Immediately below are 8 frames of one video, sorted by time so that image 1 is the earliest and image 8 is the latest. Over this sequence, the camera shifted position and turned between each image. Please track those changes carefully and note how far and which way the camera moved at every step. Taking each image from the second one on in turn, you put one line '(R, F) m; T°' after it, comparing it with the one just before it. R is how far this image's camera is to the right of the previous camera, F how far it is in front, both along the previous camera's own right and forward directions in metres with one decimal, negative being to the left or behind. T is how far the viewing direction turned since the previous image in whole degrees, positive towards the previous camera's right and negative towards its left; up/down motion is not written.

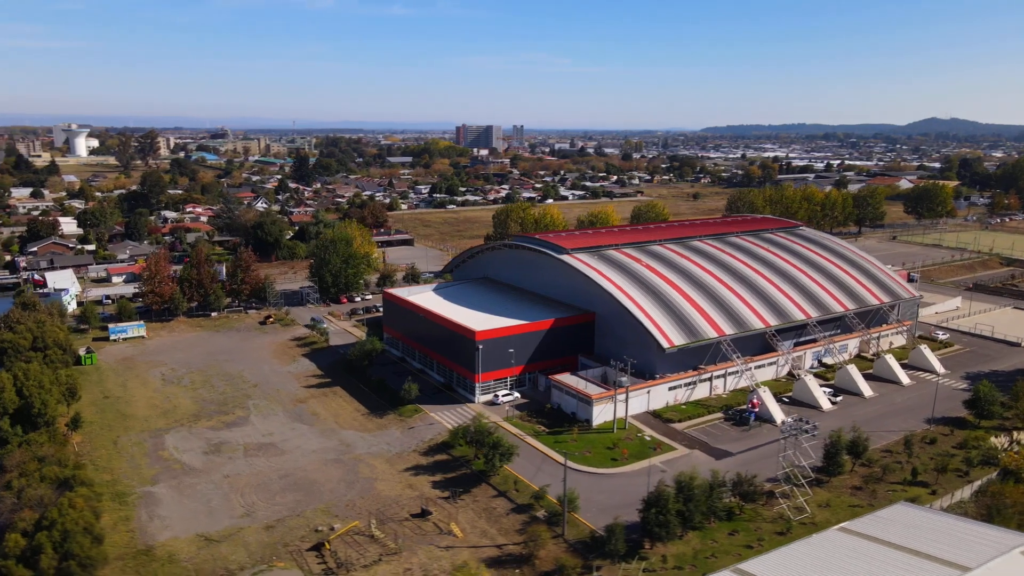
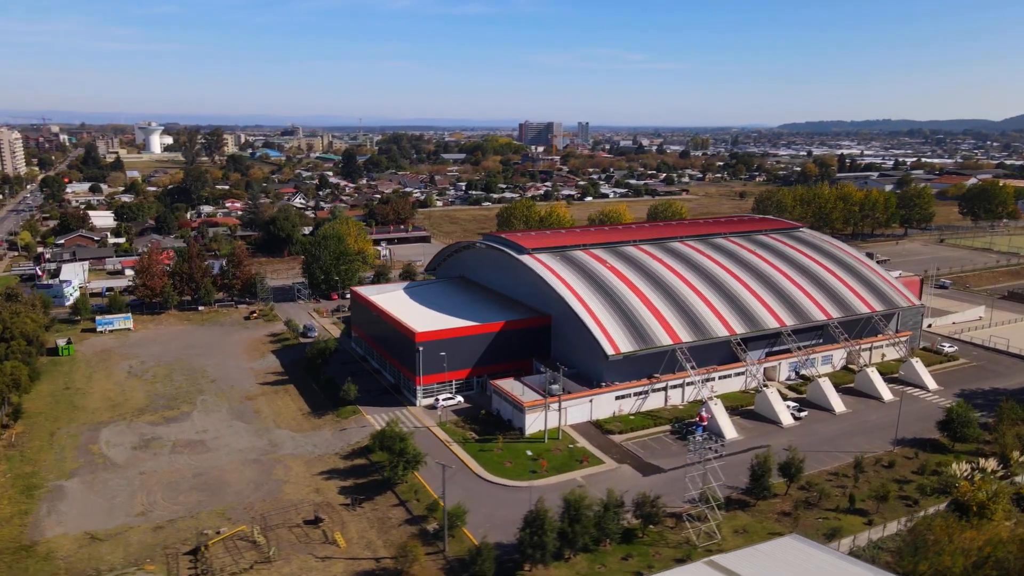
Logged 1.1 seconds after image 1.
(+3.8, +1.0) m; -5°
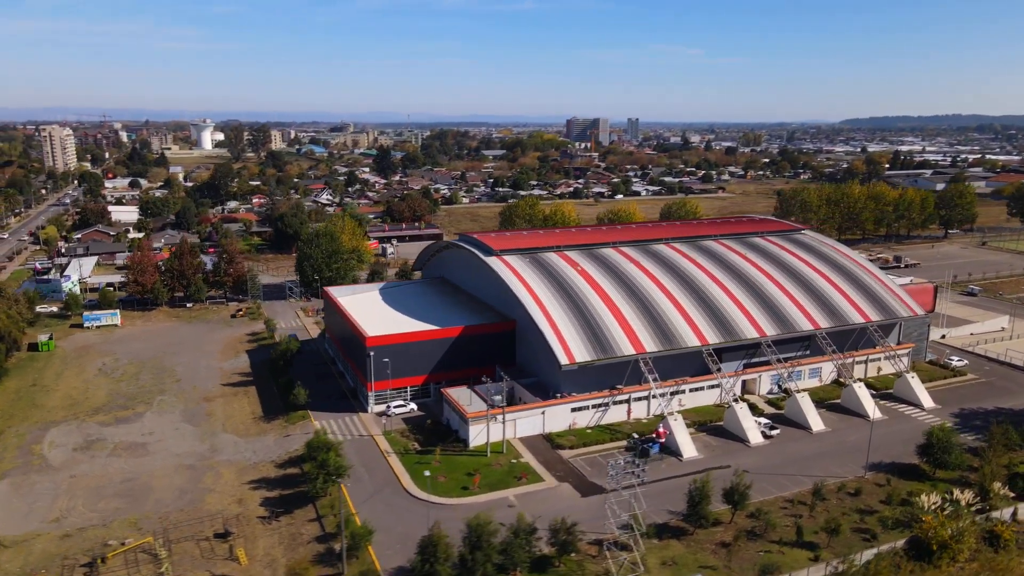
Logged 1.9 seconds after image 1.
(+2.8, +1.2) m; -4°
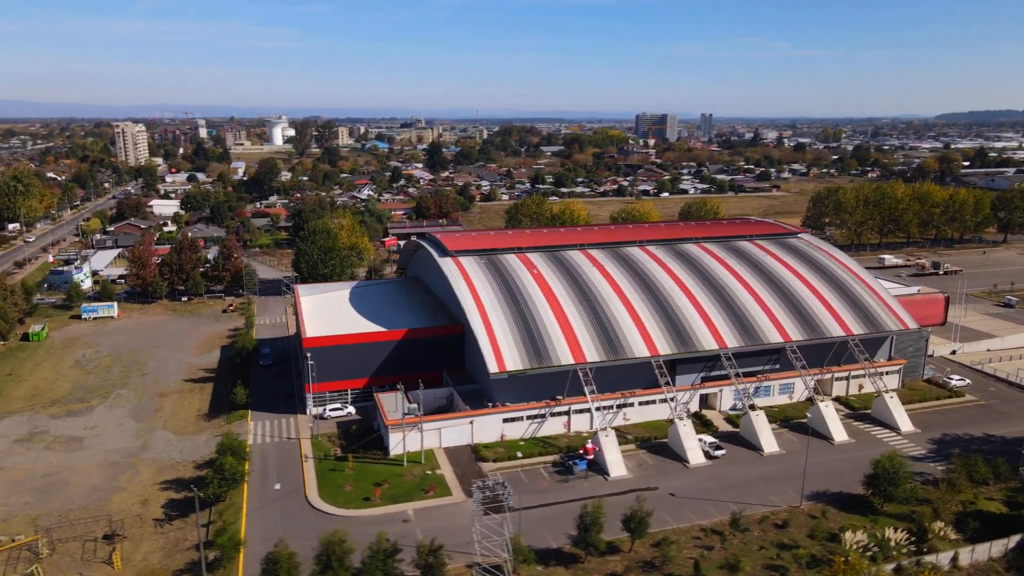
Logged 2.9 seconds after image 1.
(+3.8, +1.1) m; -6°
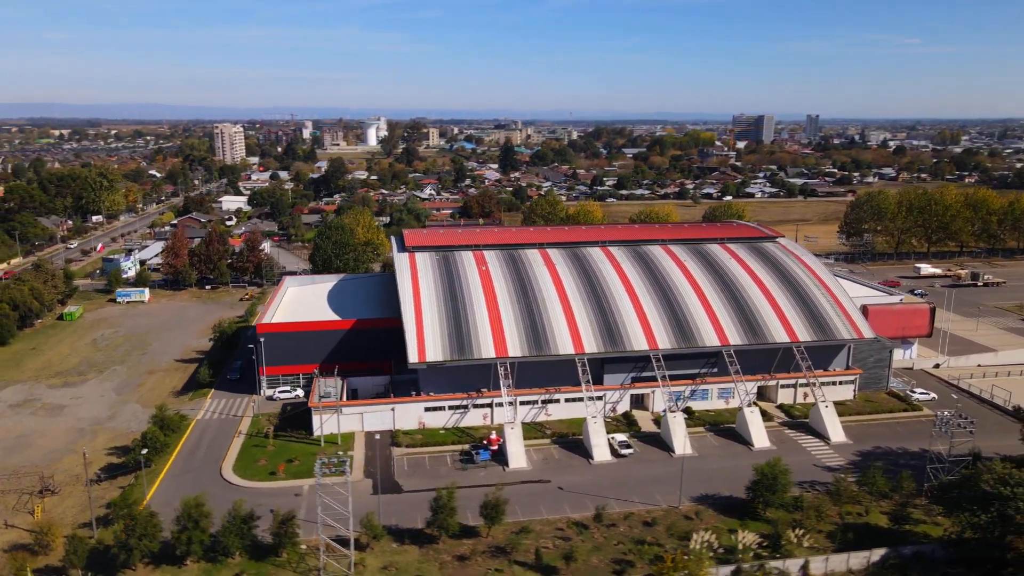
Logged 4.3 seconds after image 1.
(+4.9, -0.4) m; -8°
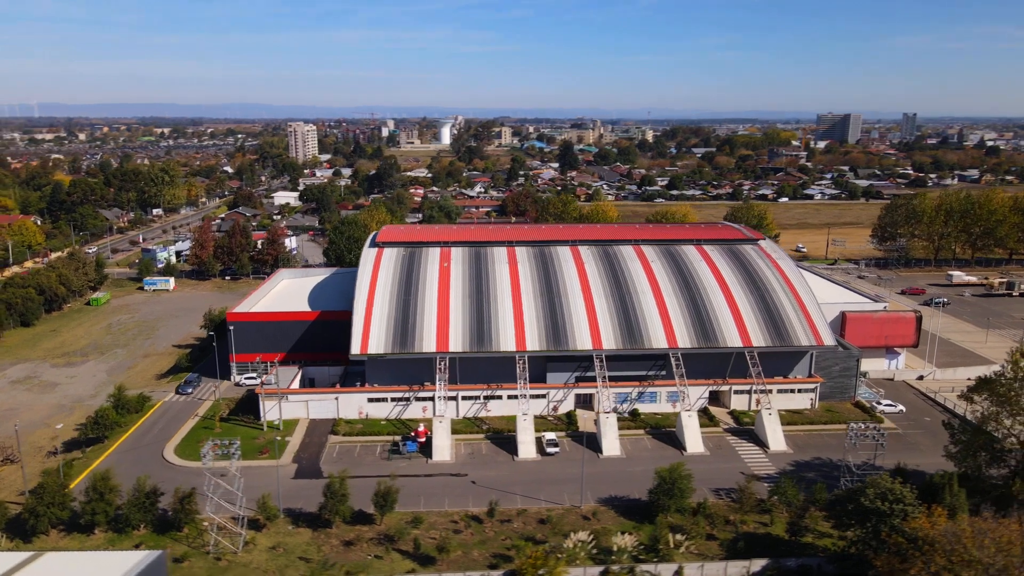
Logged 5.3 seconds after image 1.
(+4.0, 0.0) m; -6°
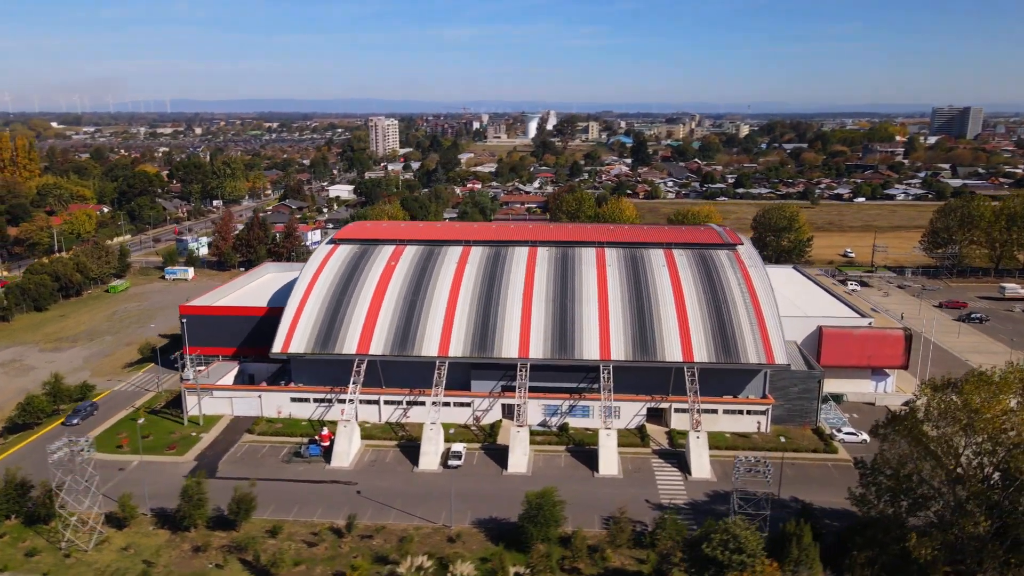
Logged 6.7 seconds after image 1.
(+4.8, +1.4) m; -8°
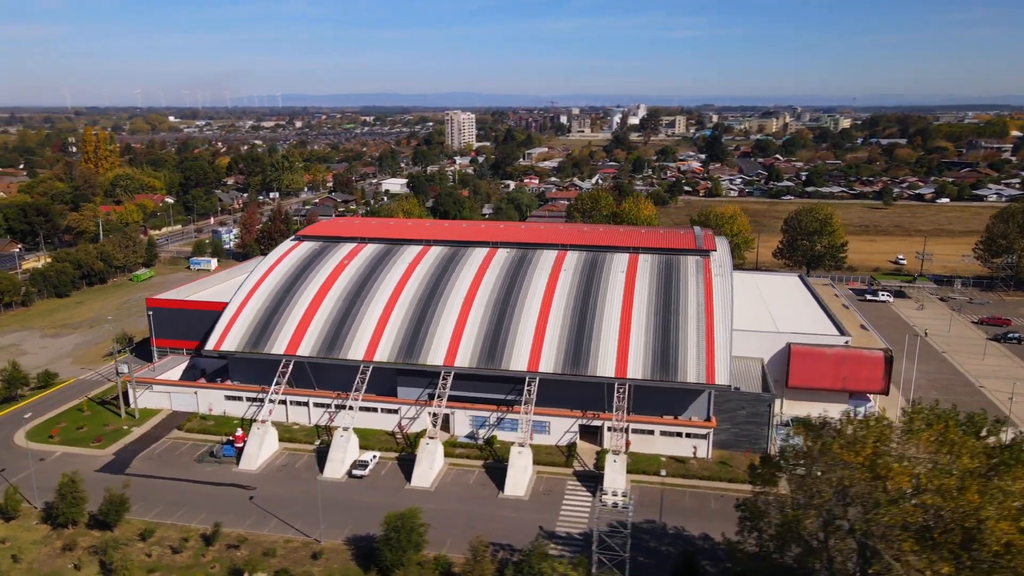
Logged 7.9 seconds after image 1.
(+4.3, +1.3) m; -7°
